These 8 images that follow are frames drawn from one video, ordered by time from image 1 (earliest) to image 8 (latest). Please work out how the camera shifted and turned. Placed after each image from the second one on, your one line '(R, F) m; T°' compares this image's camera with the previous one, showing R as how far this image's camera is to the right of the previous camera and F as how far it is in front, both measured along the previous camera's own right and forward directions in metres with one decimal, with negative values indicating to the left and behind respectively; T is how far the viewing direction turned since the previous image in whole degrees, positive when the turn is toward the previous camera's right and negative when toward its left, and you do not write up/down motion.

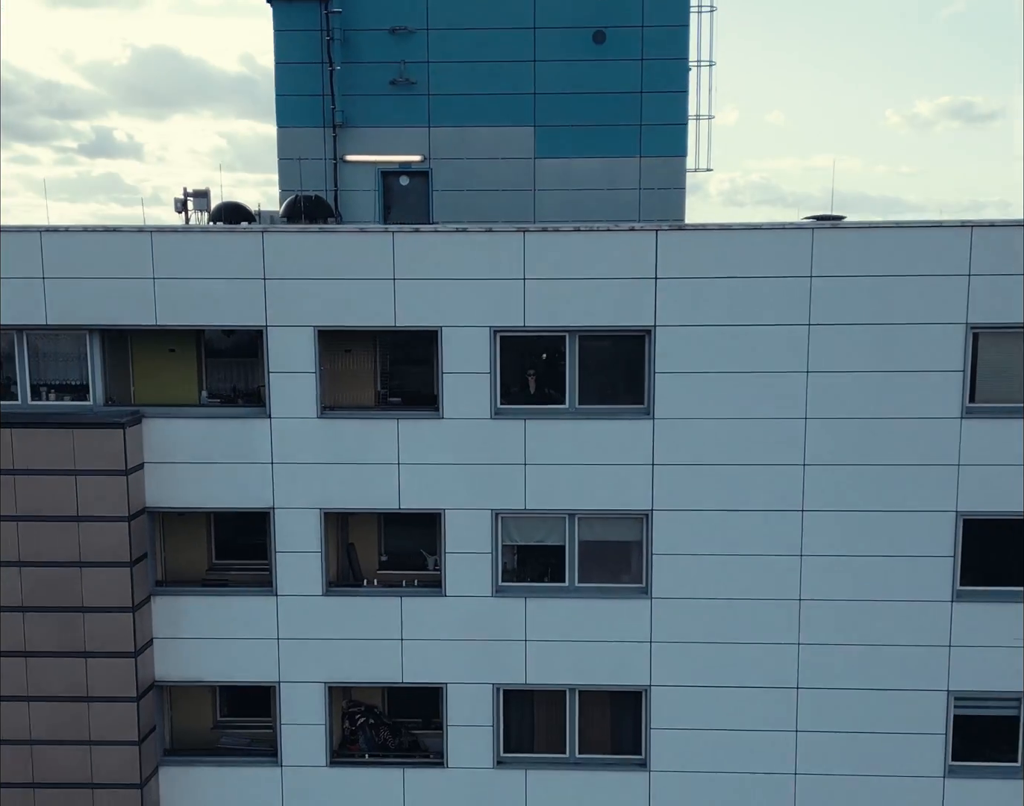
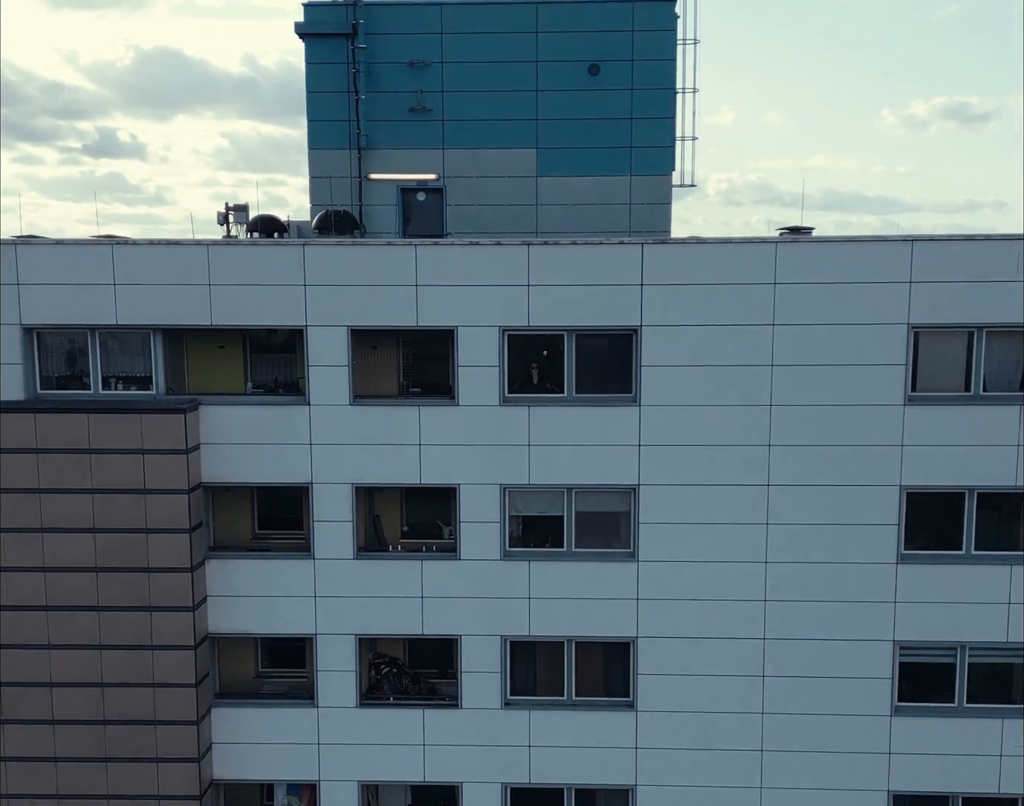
(-0.1, -1.8) m; 0°
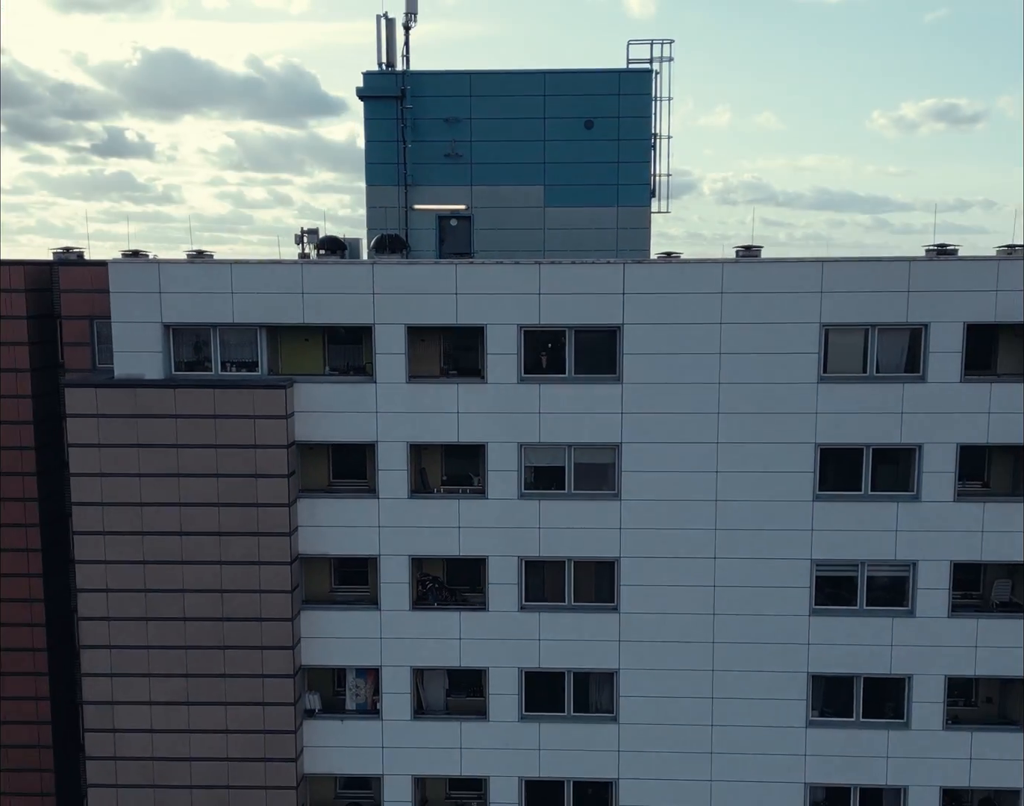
(-0.3, -4.6) m; 0°
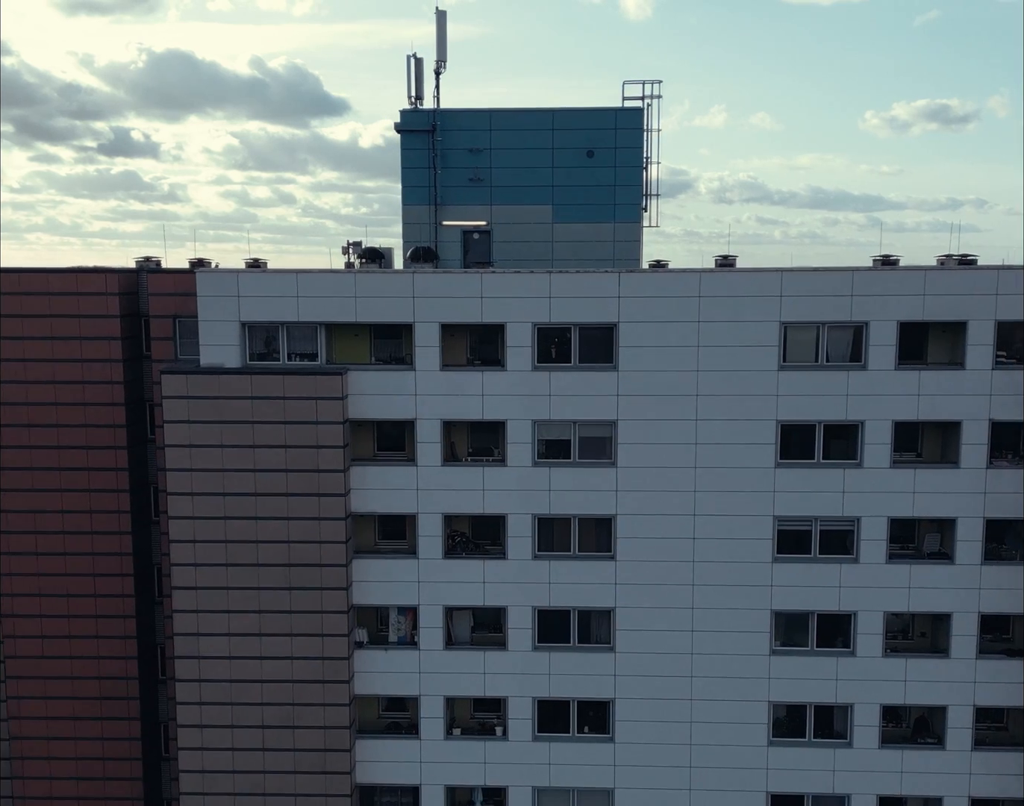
(-0.4, -3.9) m; 0°
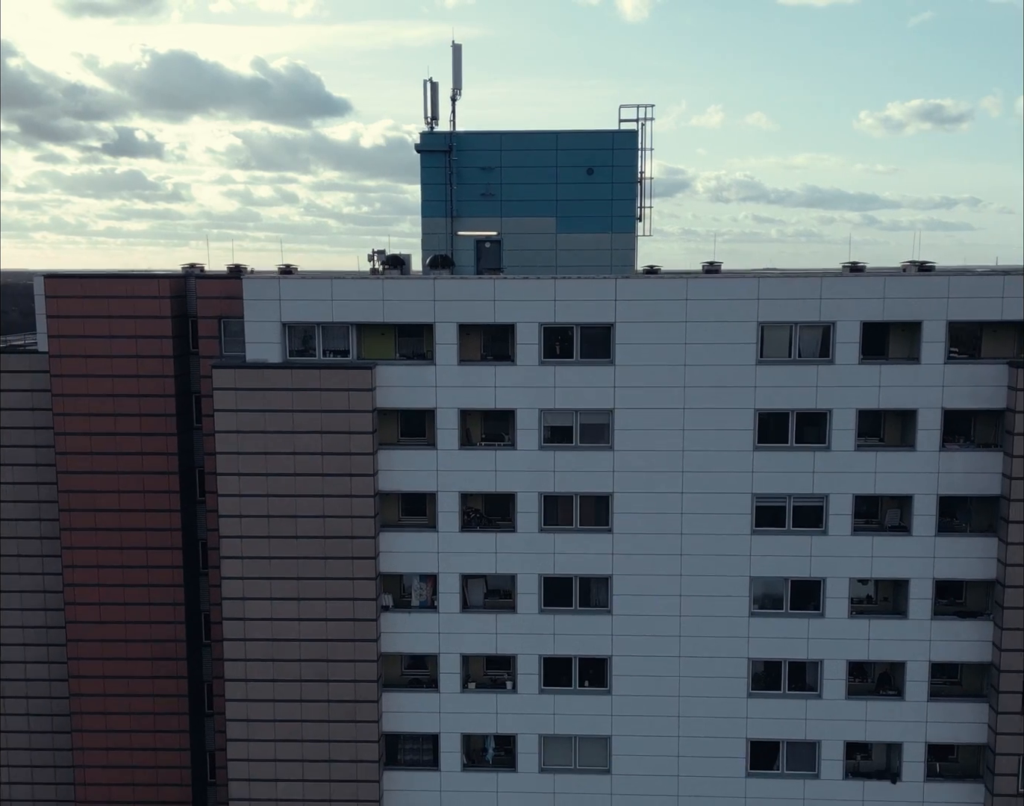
(-0.3, -2.9) m; 0°
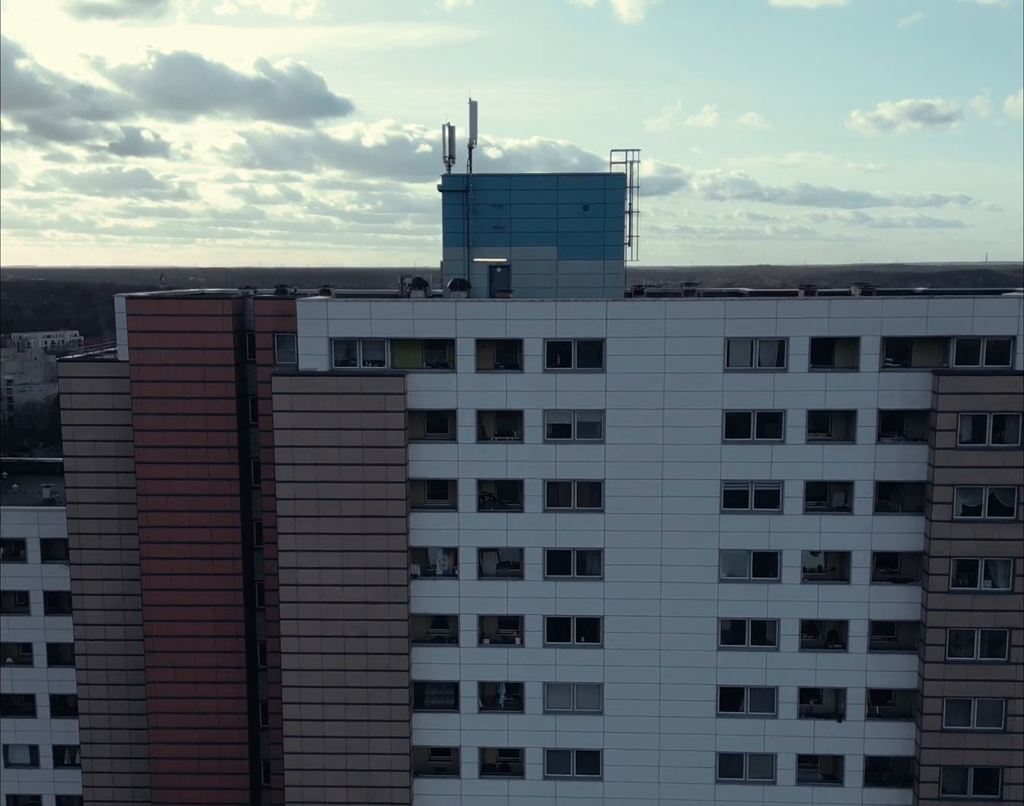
(-0.3, -5.0) m; 0°
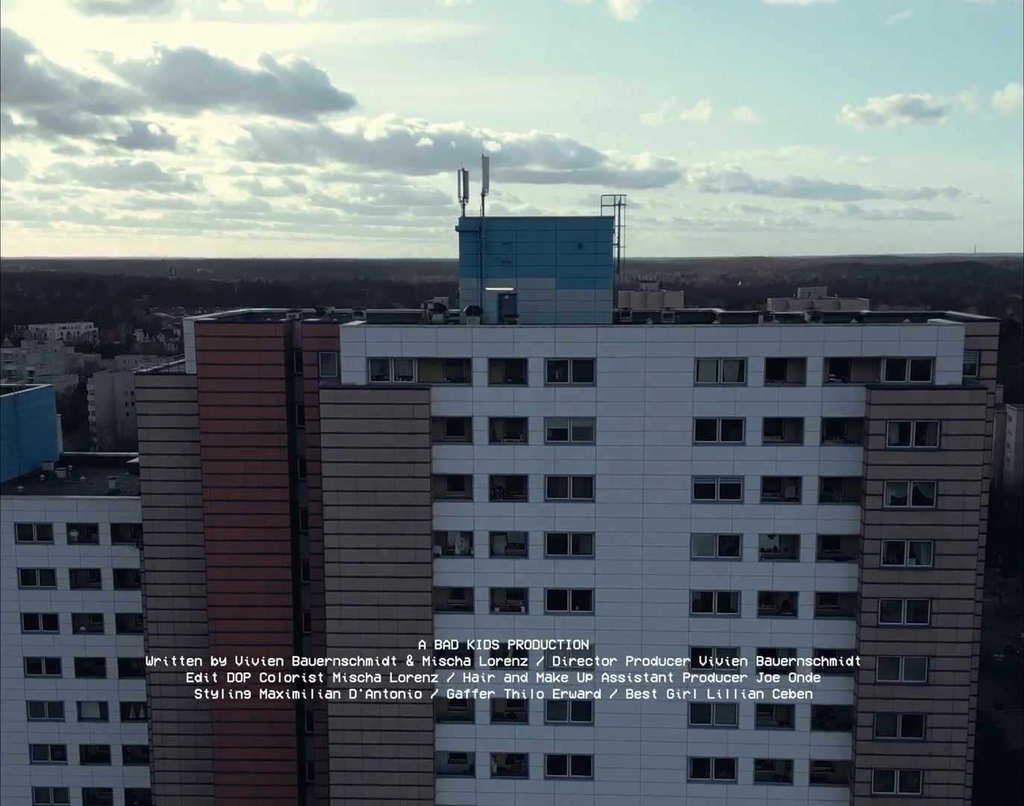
(-0.3, -6.0) m; 0°
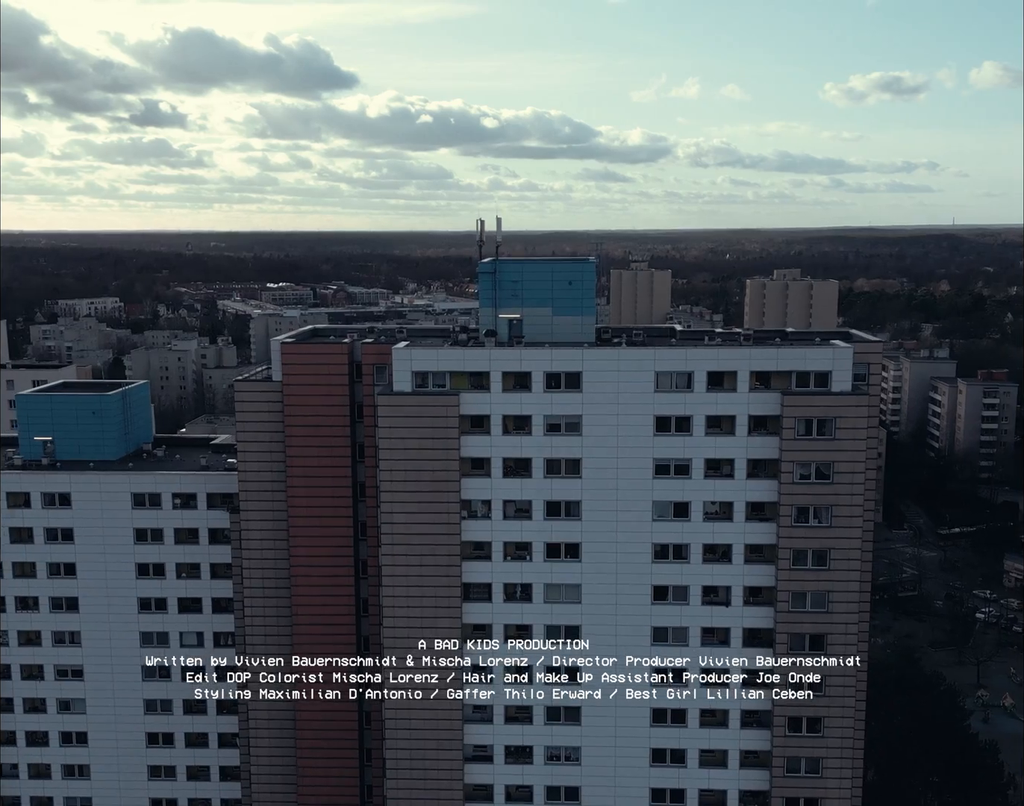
(-0.6, -12.3) m; 0°
